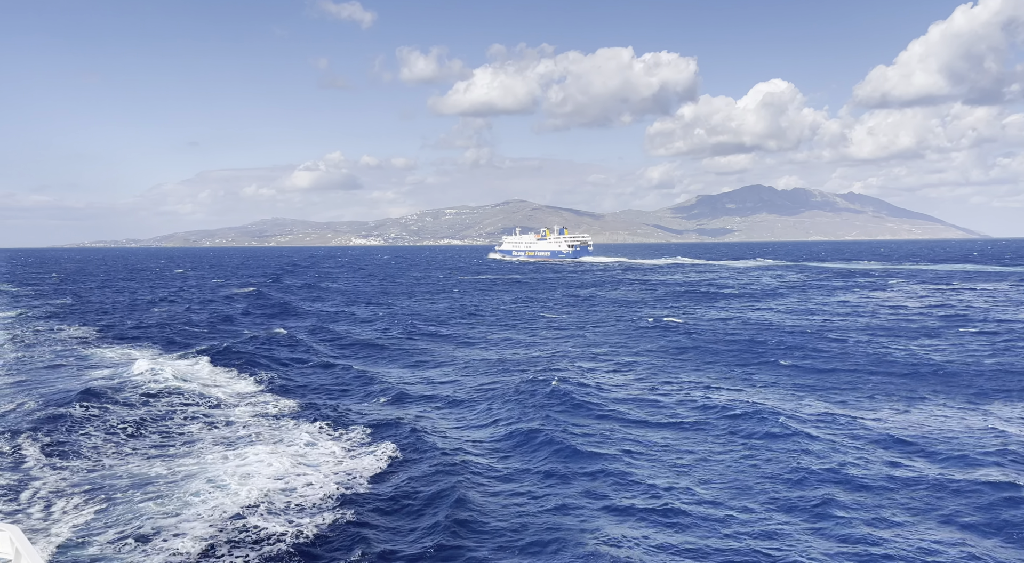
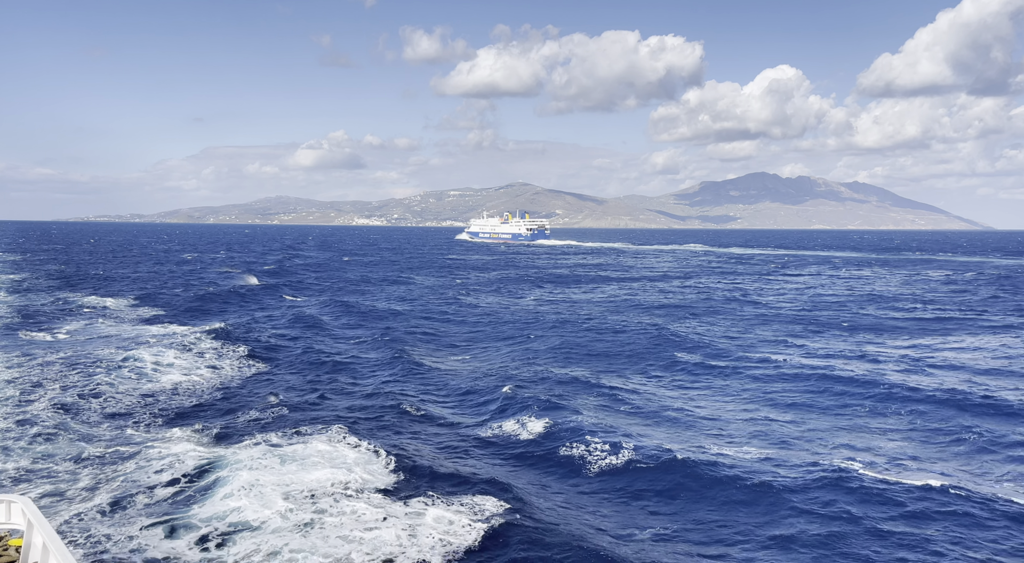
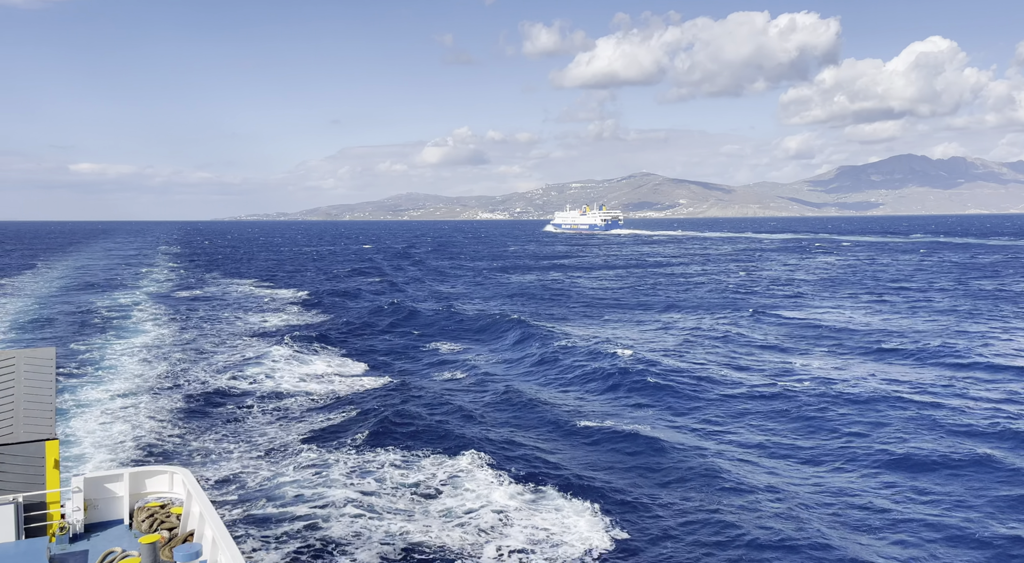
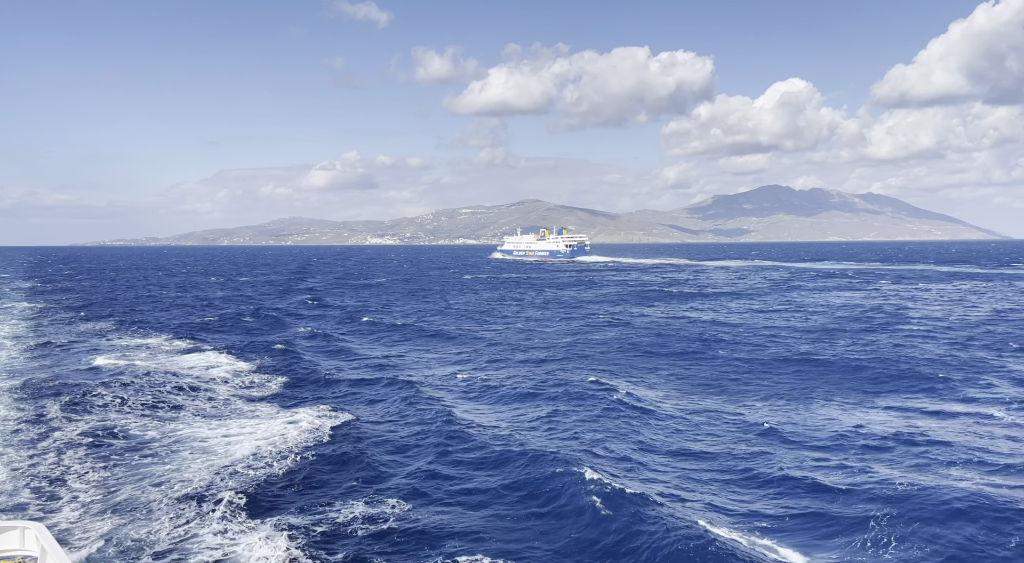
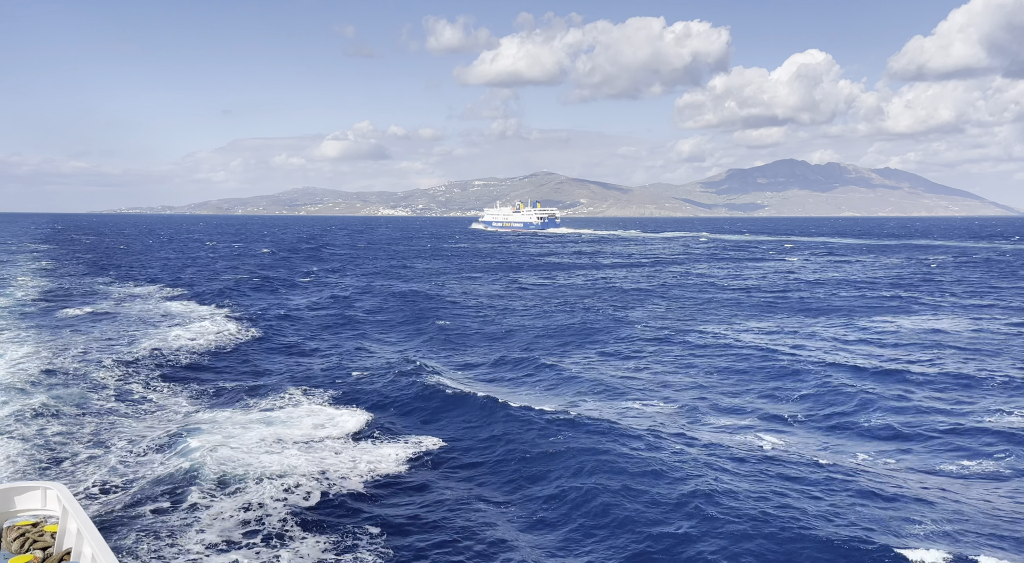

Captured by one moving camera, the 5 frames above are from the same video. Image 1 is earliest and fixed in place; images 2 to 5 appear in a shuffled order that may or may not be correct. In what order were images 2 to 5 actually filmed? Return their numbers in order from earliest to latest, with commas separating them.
4, 2, 5, 3
